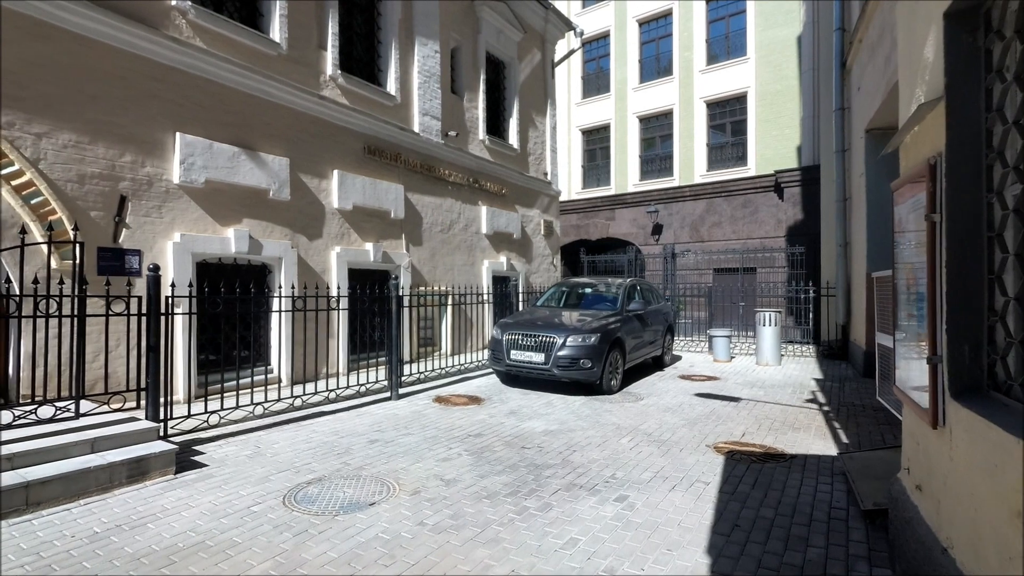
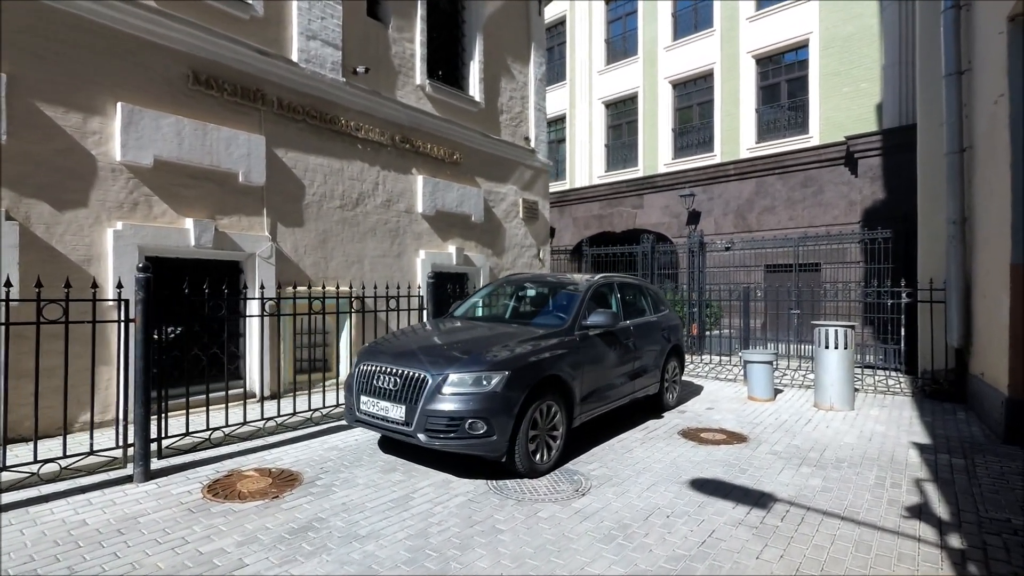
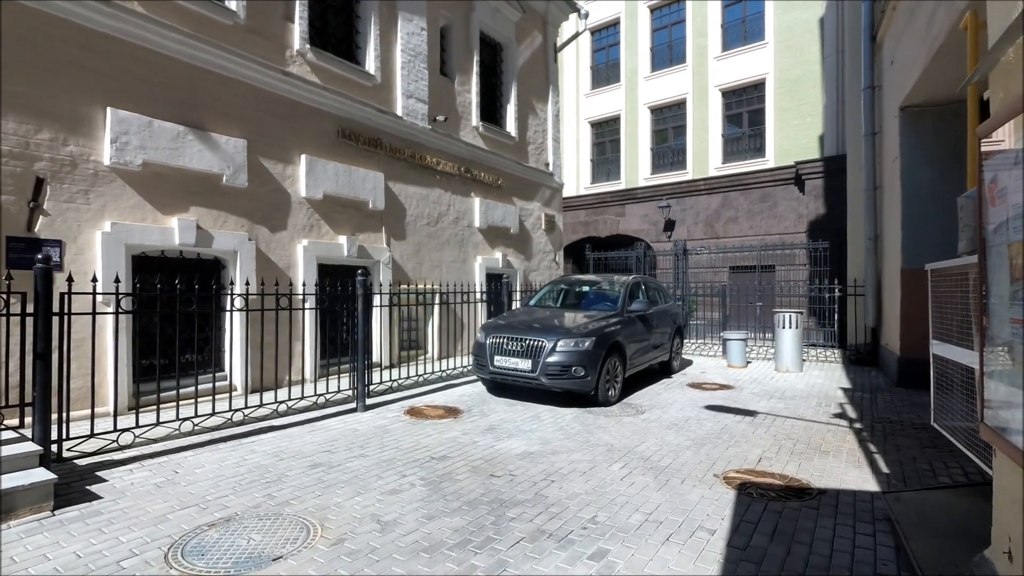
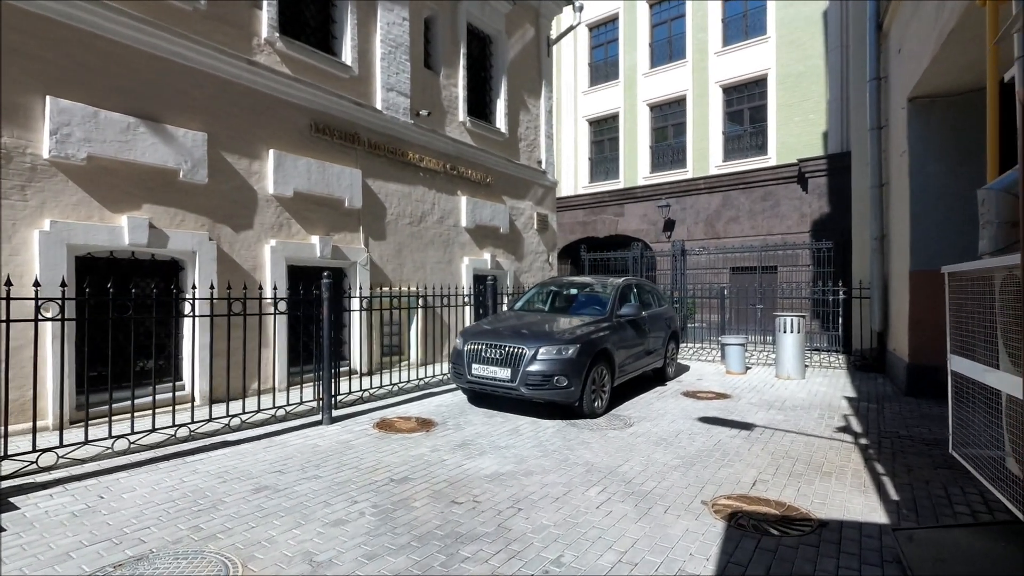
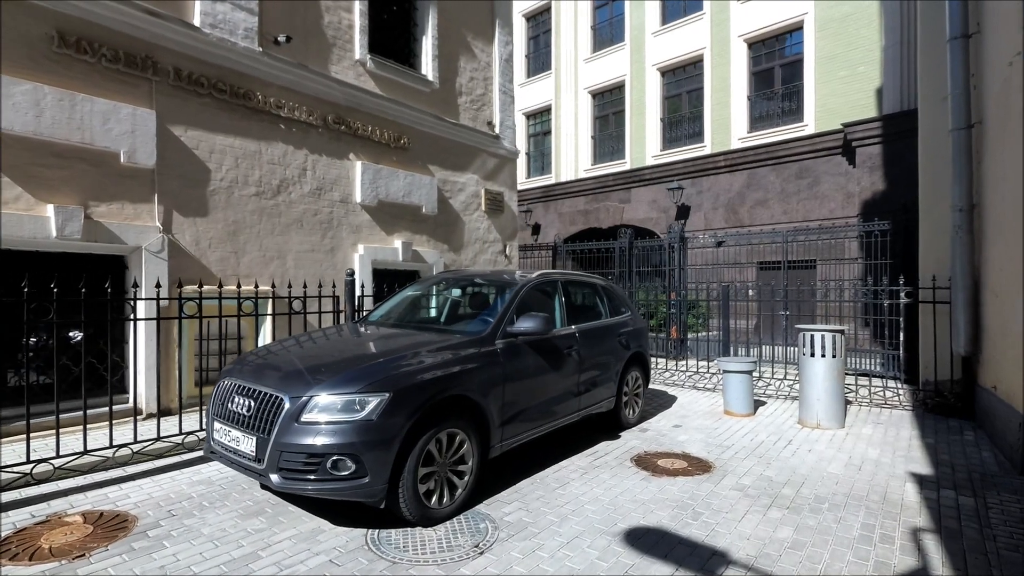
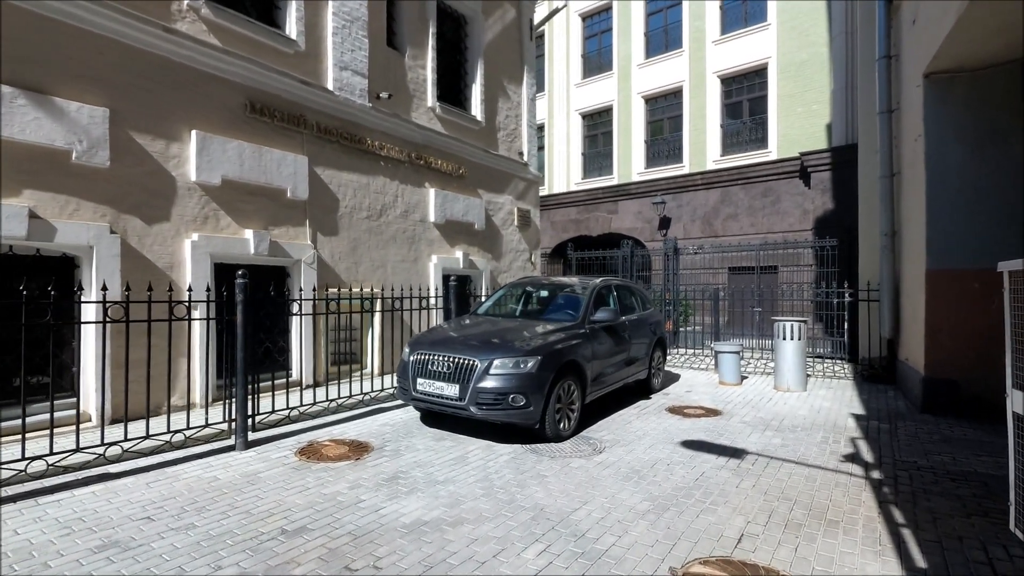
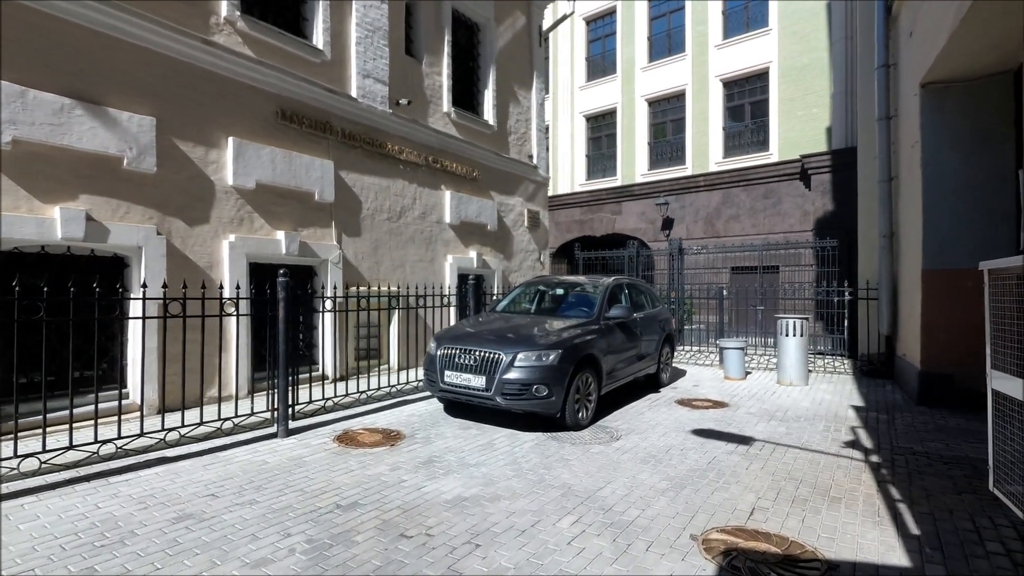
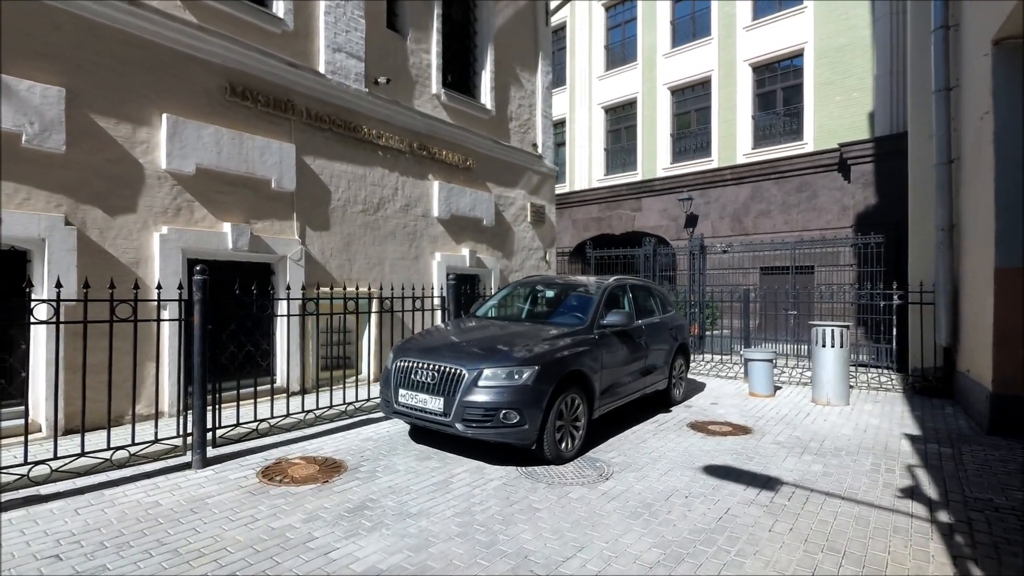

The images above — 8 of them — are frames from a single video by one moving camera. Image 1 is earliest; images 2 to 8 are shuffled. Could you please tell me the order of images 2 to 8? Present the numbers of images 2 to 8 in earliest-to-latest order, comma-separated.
3, 4, 7, 6, 8, 2, 5
